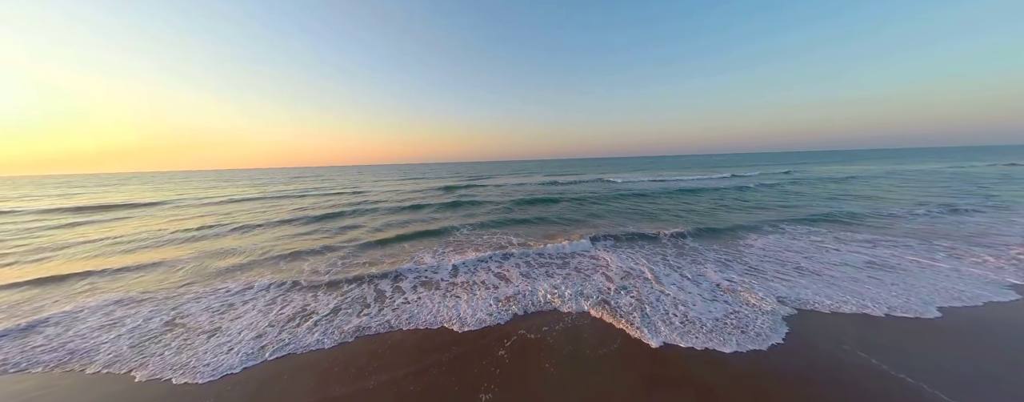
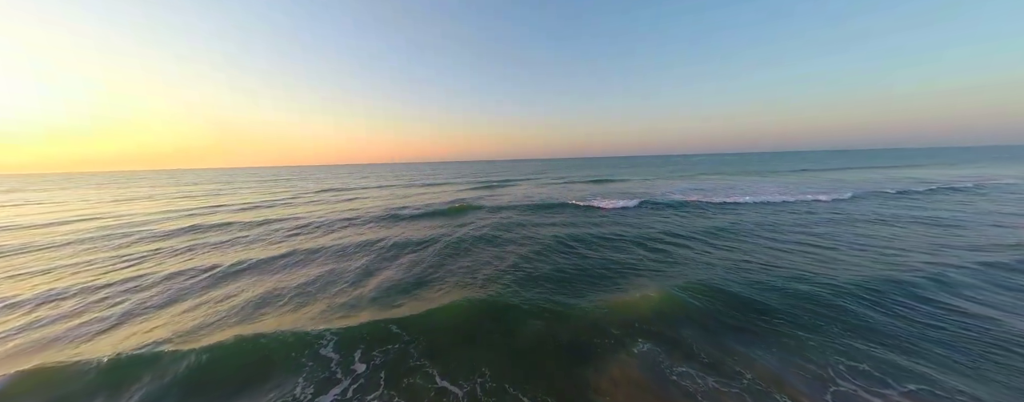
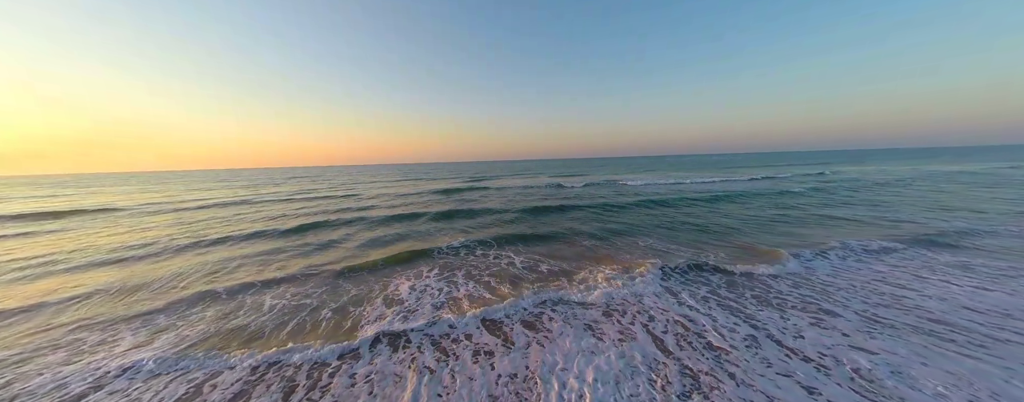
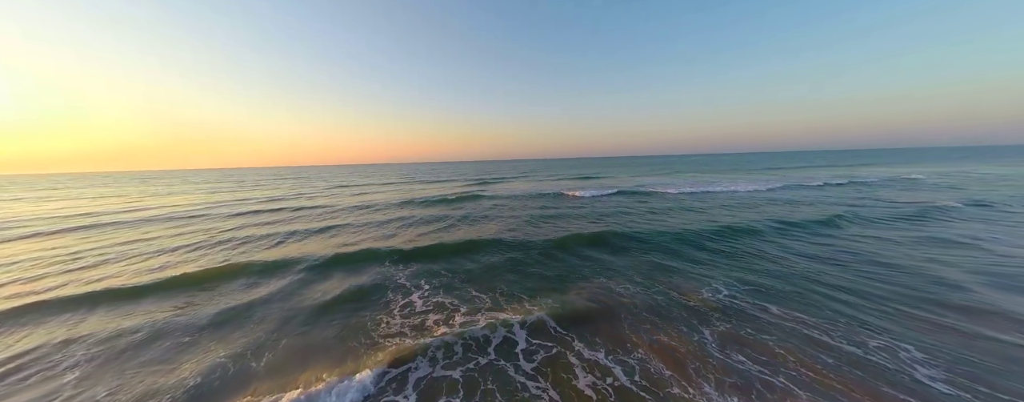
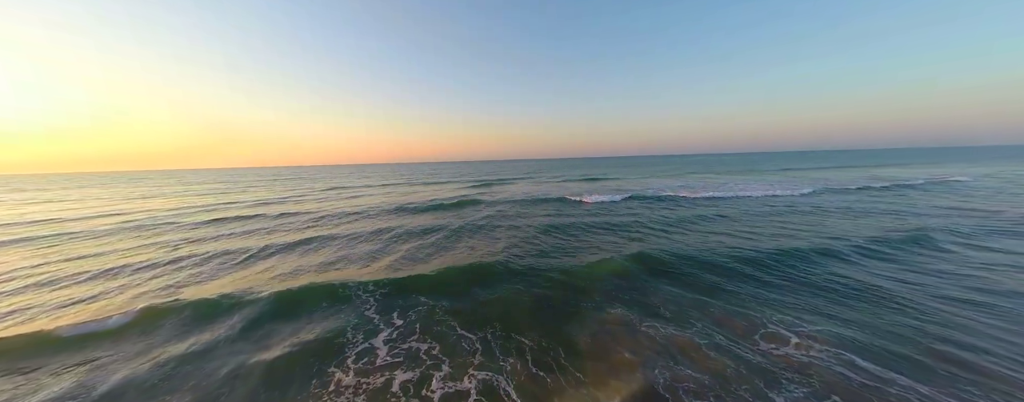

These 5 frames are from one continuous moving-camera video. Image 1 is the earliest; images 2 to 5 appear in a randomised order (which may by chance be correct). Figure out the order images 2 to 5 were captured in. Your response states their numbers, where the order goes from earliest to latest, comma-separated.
3, 4, 5, 2
